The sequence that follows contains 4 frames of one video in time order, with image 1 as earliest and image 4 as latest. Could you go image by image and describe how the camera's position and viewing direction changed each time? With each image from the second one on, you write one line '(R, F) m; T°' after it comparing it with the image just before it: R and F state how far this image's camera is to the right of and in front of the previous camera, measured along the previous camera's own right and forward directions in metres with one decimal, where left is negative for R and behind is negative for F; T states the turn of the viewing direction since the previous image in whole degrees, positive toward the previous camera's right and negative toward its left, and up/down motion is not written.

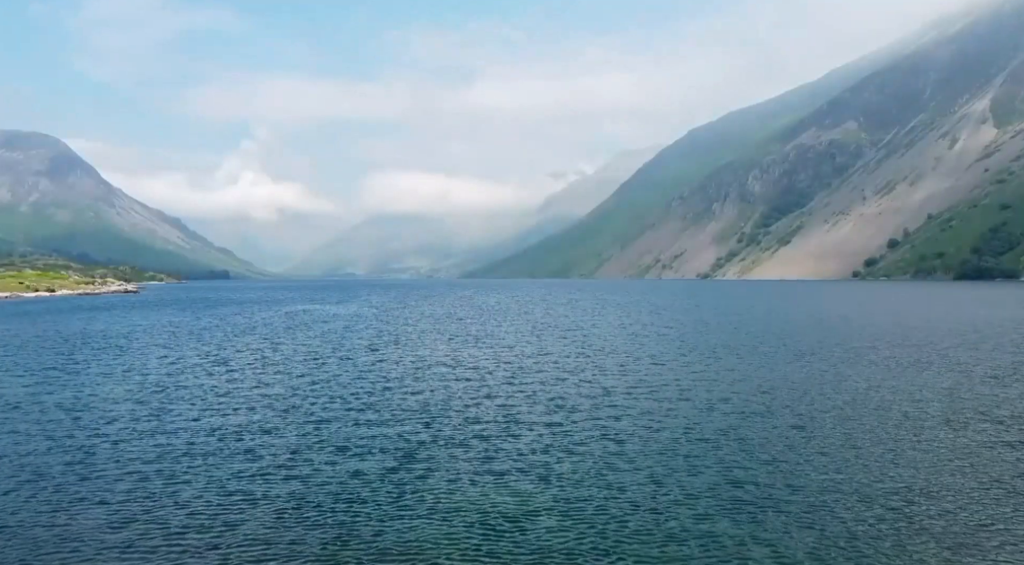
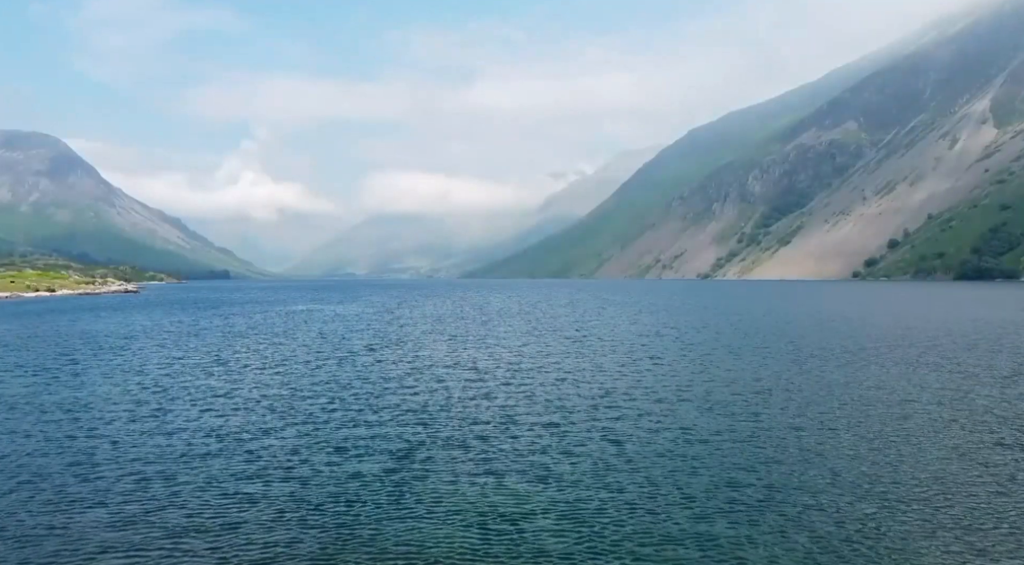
(-7.5, +6.2) m; 0°
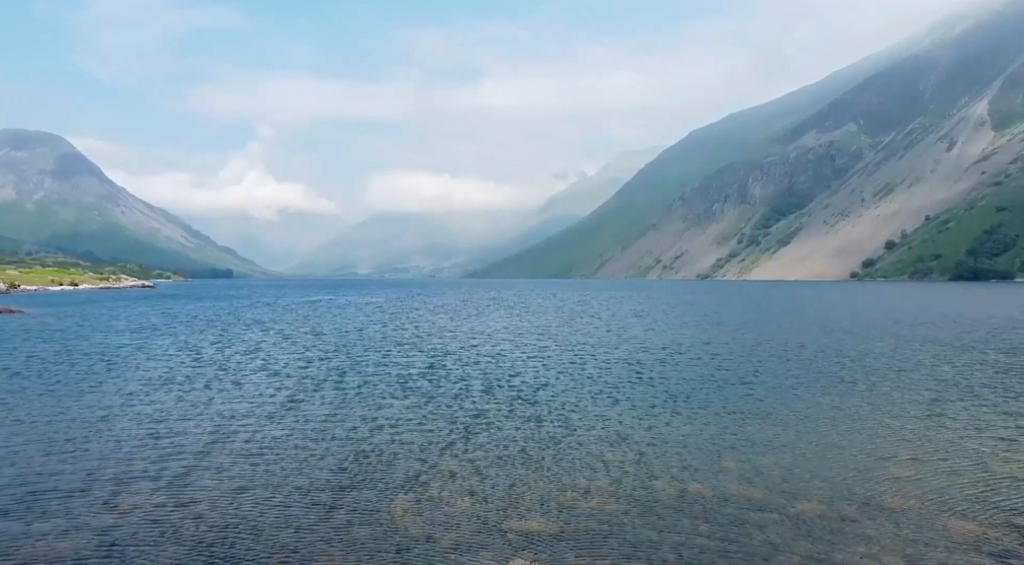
(+0.9, -21.2) m; 0°
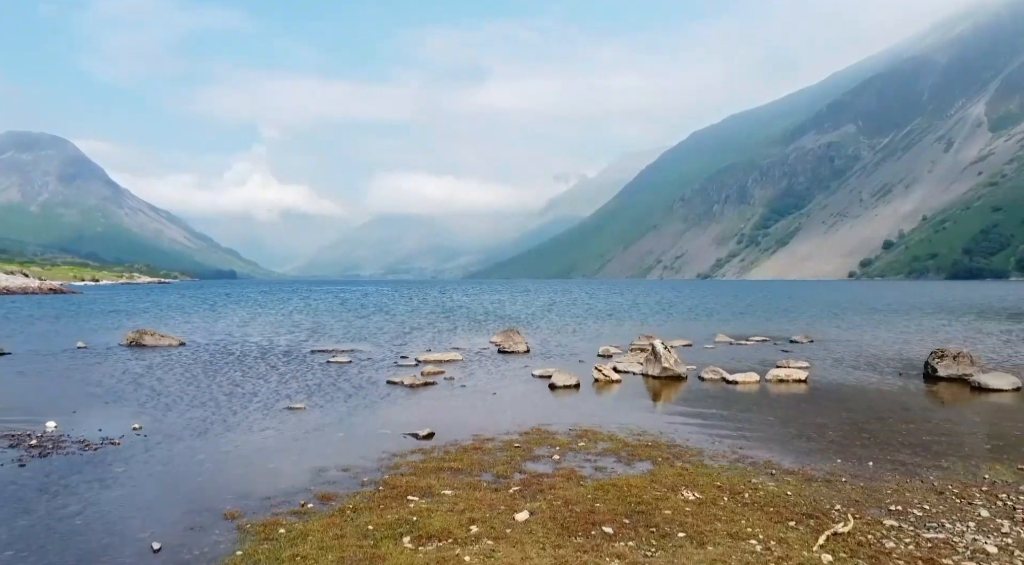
(+0.7, -21.1) m; 0°
